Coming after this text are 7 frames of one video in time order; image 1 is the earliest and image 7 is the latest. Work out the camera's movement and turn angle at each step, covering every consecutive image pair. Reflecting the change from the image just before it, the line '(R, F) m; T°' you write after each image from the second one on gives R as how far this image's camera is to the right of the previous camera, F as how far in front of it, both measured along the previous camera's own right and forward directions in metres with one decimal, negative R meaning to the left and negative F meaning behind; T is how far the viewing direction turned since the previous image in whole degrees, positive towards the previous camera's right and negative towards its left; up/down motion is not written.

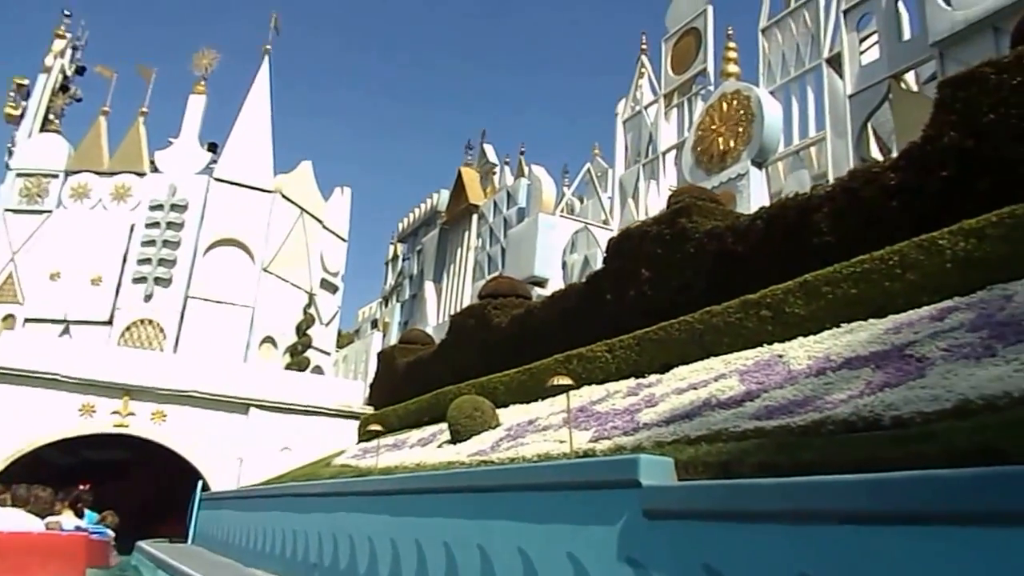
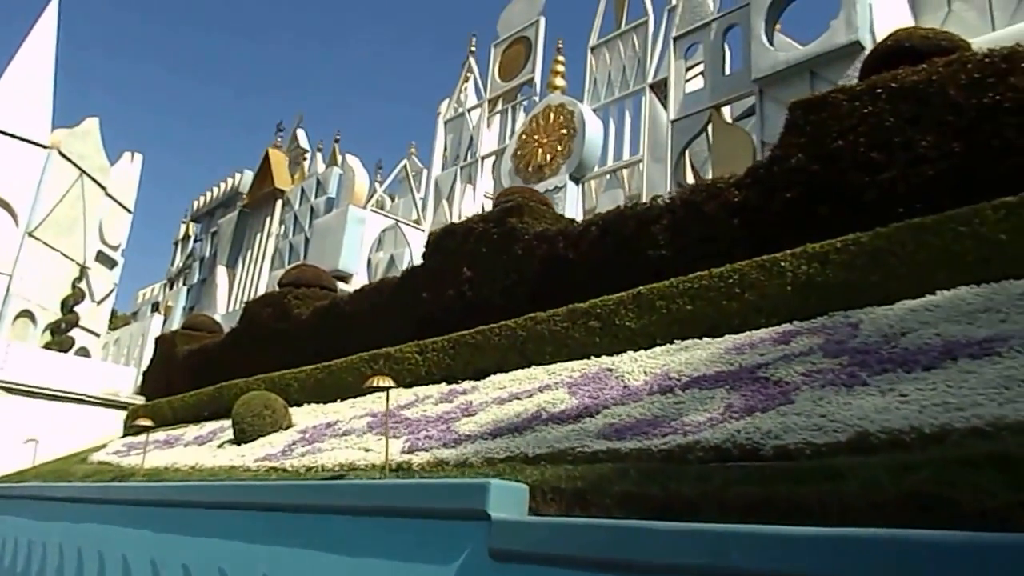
(-0.2, +1.1) m; +13°
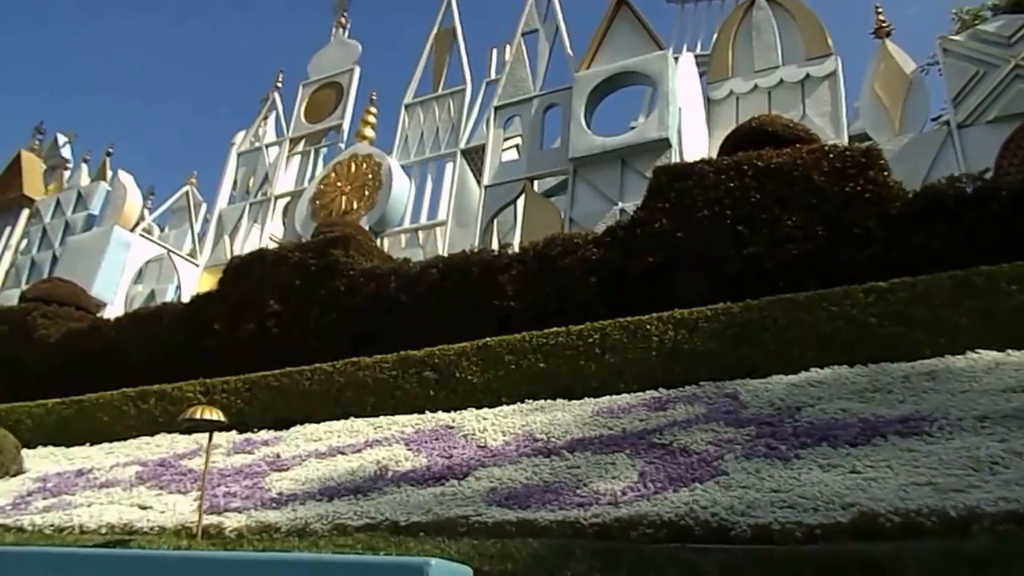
(-0.7, +1.2) m; +16°
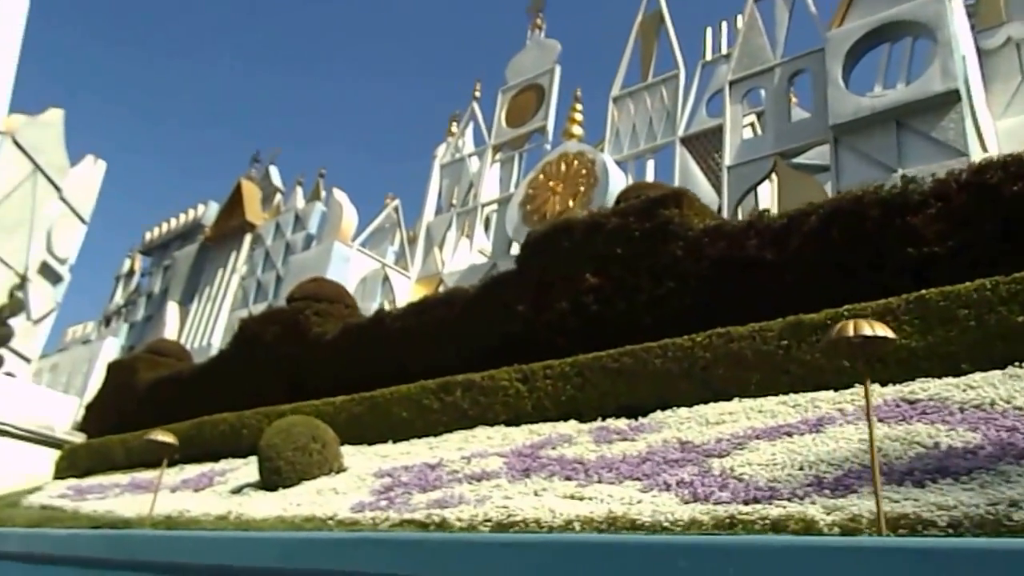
(-2.5, +1.5) m; -10°
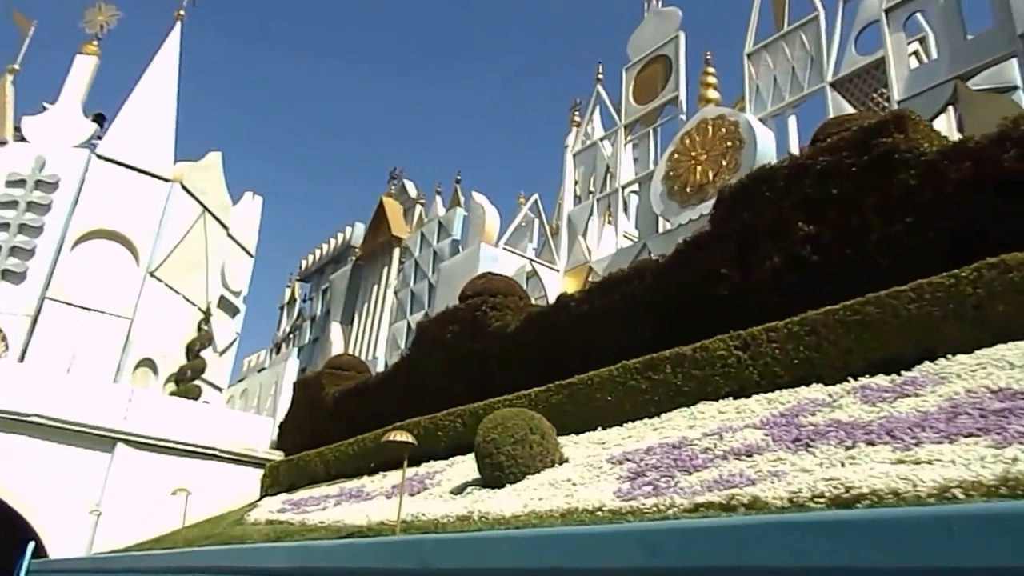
(-0.9, +0.8) m; -8°
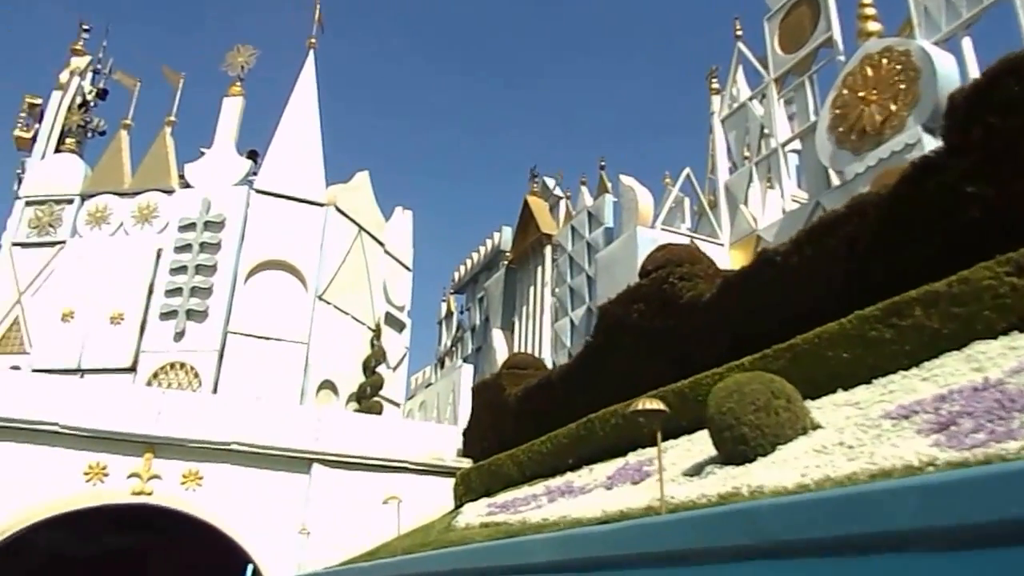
(-0.7, +0.8) m; -10°
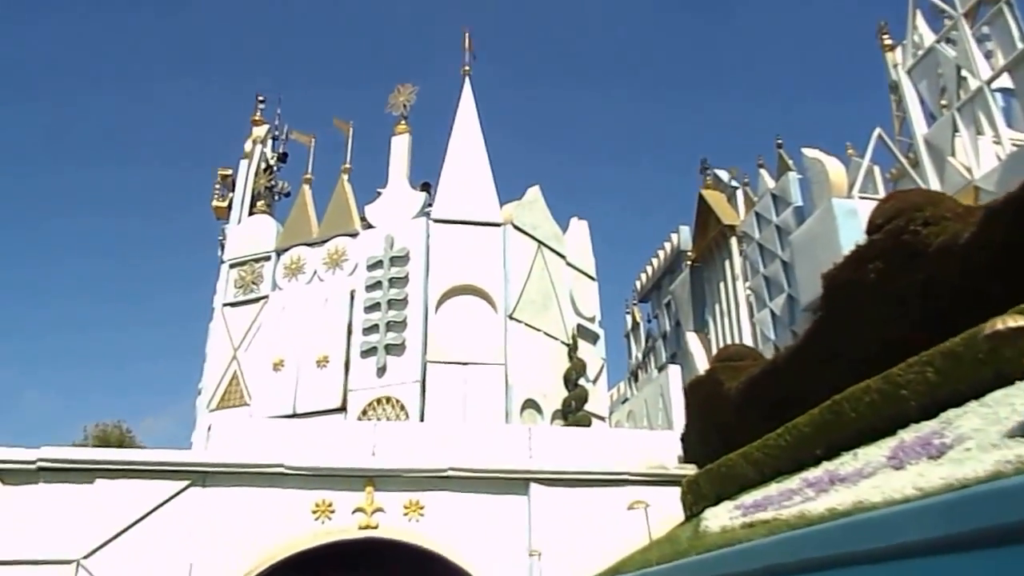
(-0.6, +0.9) m; -12°
